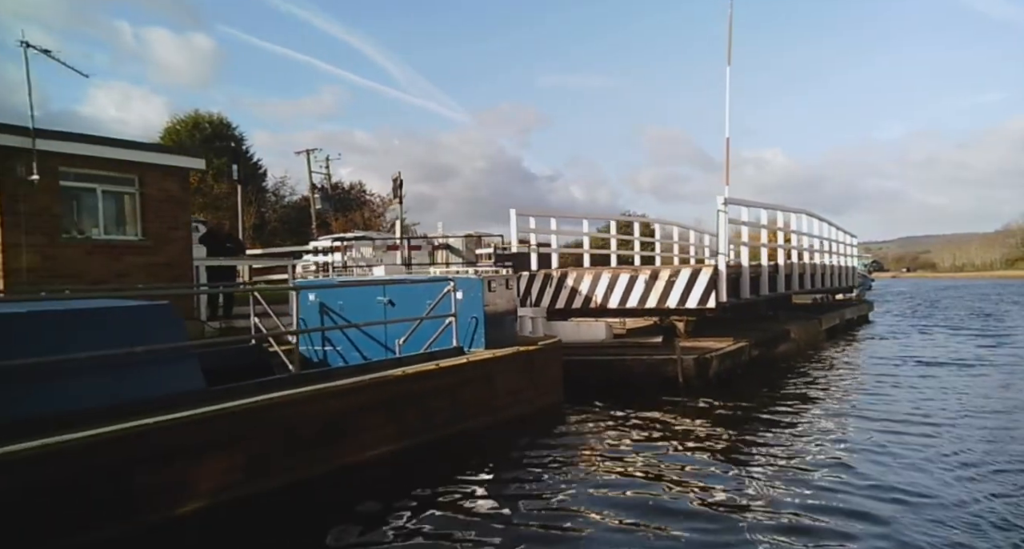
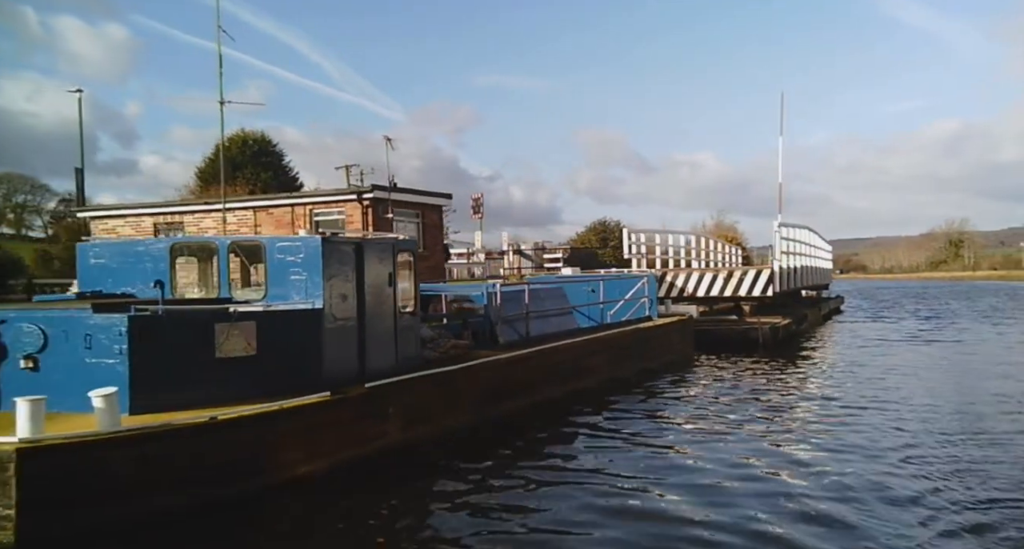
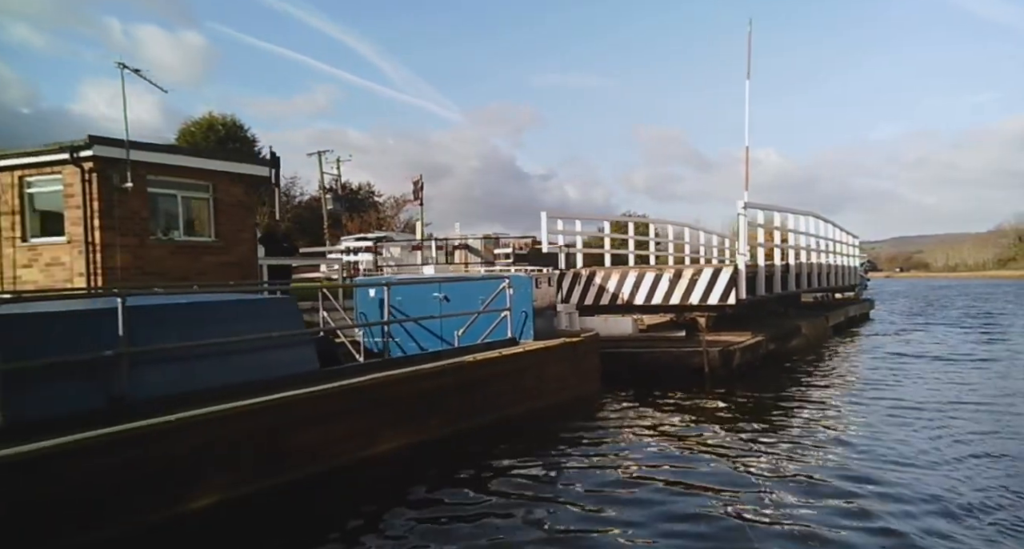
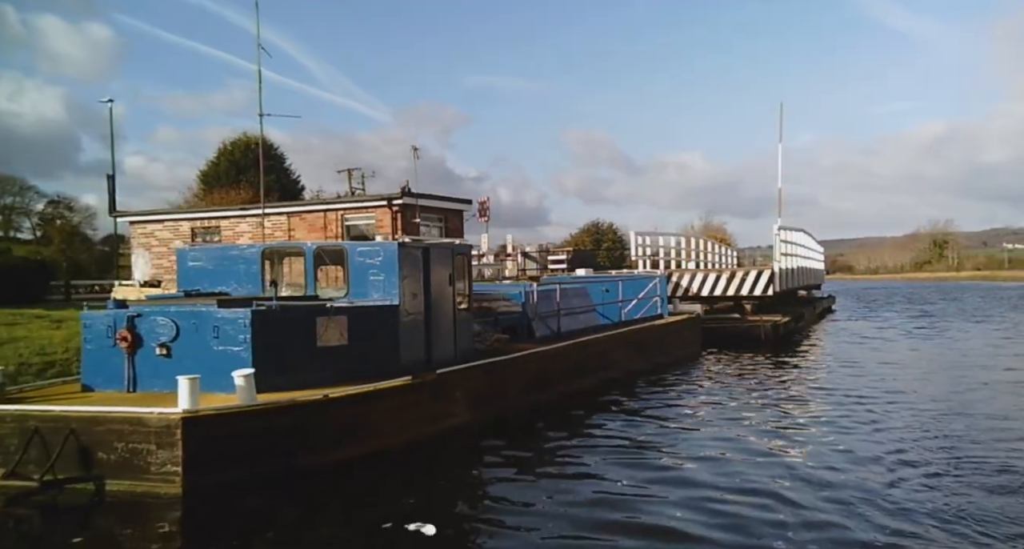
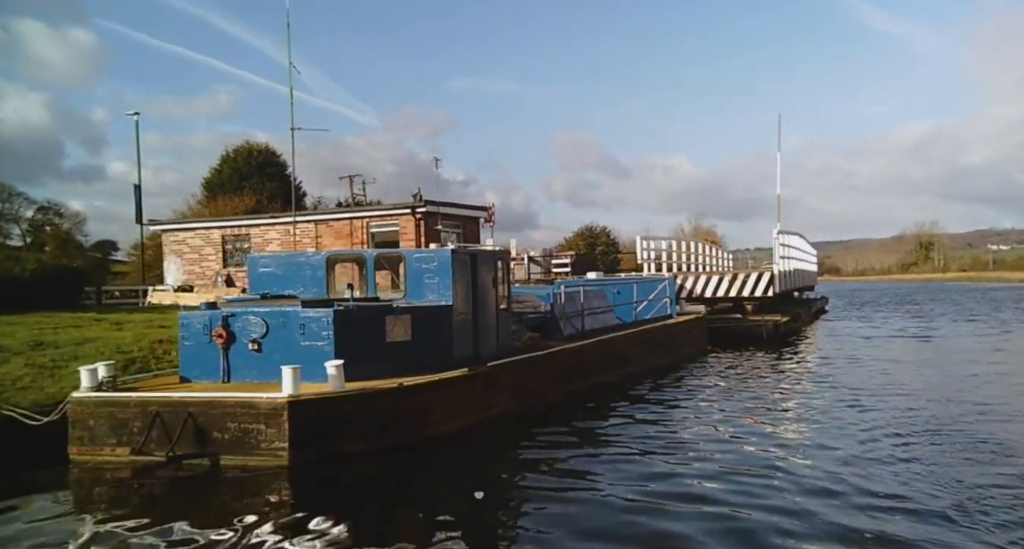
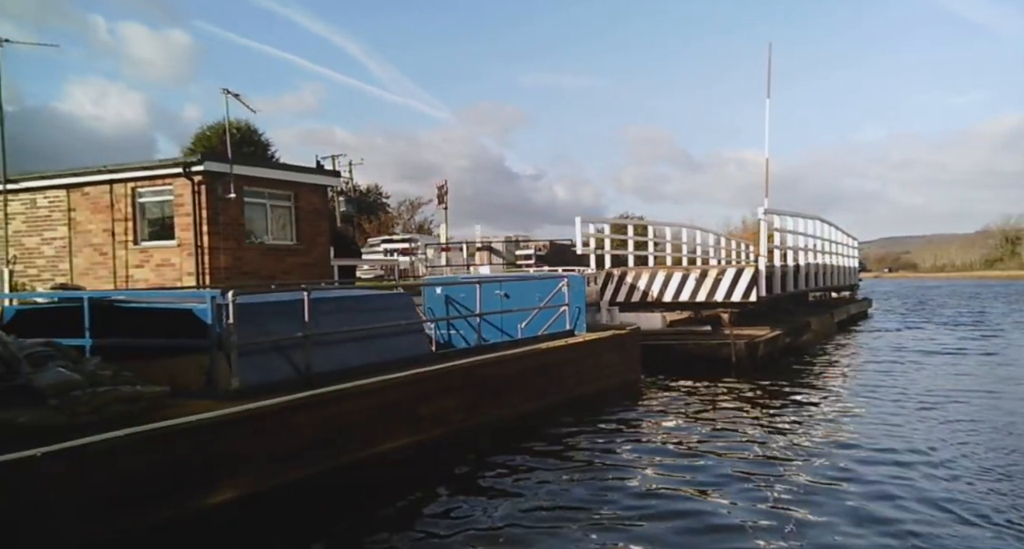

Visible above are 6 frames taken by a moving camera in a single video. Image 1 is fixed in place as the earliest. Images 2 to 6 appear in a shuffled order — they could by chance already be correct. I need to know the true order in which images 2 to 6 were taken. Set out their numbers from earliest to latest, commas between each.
3, 6, 2, 4, 5
